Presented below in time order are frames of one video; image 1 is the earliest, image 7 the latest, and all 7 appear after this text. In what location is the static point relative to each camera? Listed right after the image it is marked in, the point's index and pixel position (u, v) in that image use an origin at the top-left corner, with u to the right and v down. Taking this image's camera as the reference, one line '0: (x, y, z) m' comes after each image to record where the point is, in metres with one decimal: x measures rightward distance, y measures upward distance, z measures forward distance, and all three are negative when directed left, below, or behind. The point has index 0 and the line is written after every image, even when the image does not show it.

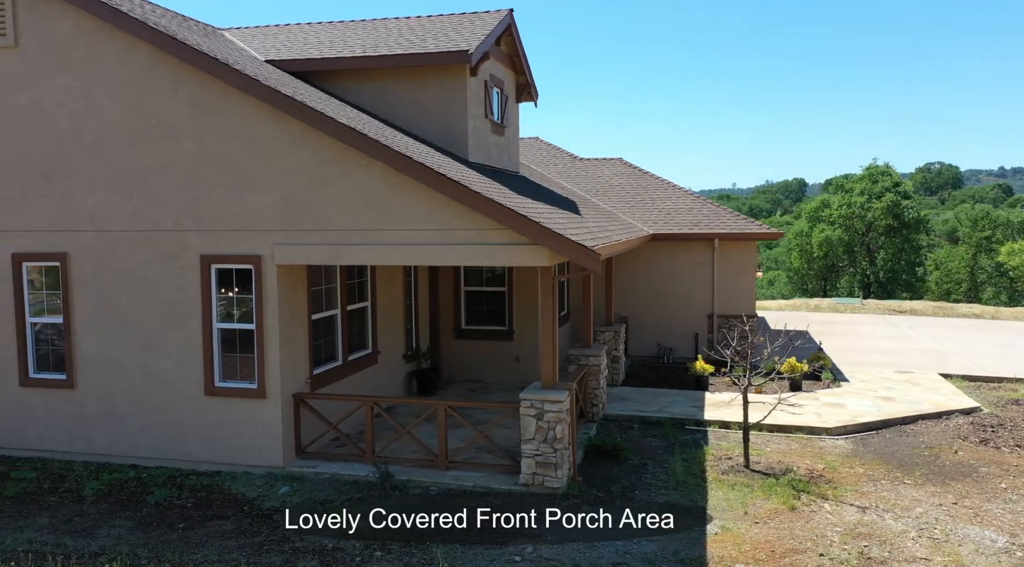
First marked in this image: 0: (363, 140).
0: (-1.7, +1.6, +9.1) m
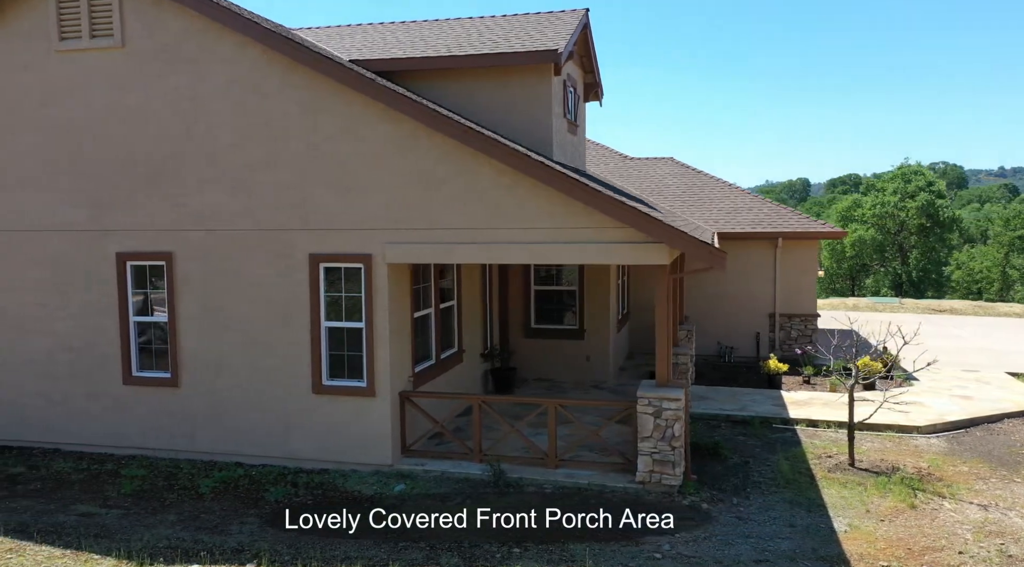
0: (-0.4, +1.7, +9.1) m
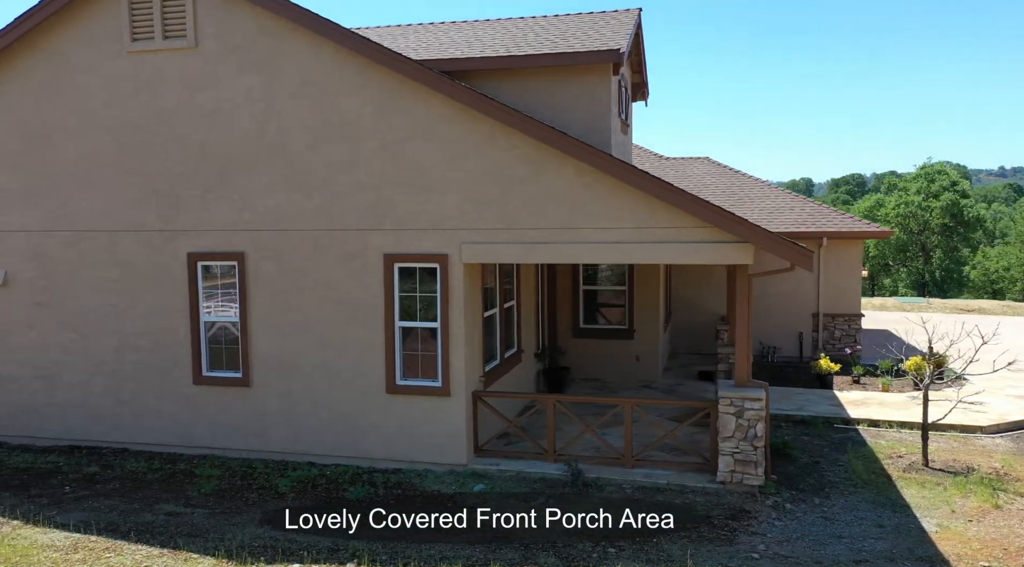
0: (+0.6, +1.7, +9.1) m
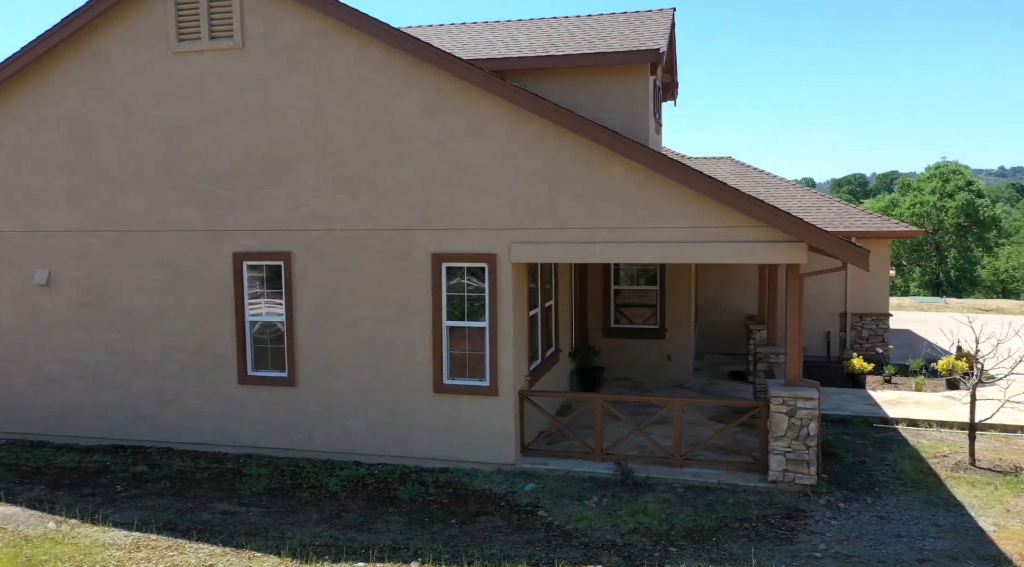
0: (+1.2, +1.7, +9.1) m
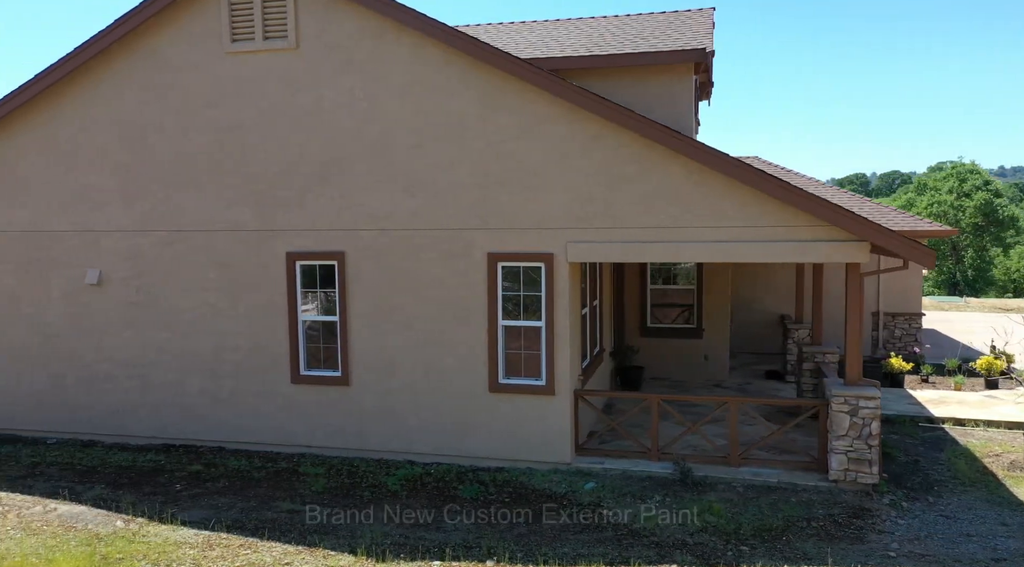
0: (+1.8, +1.7, +9.1) m
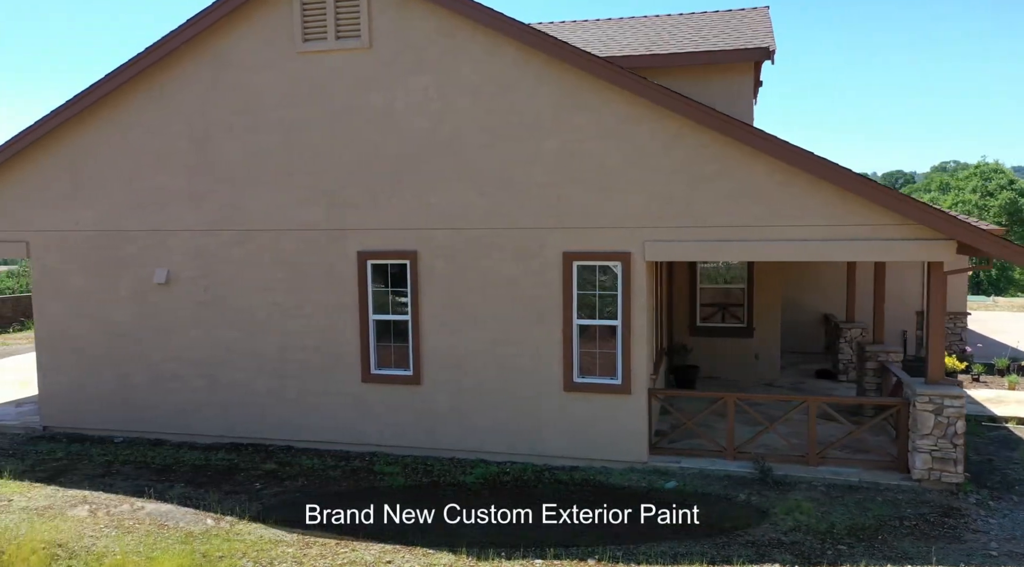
0: (+2.8, +1.7, +9.1) m
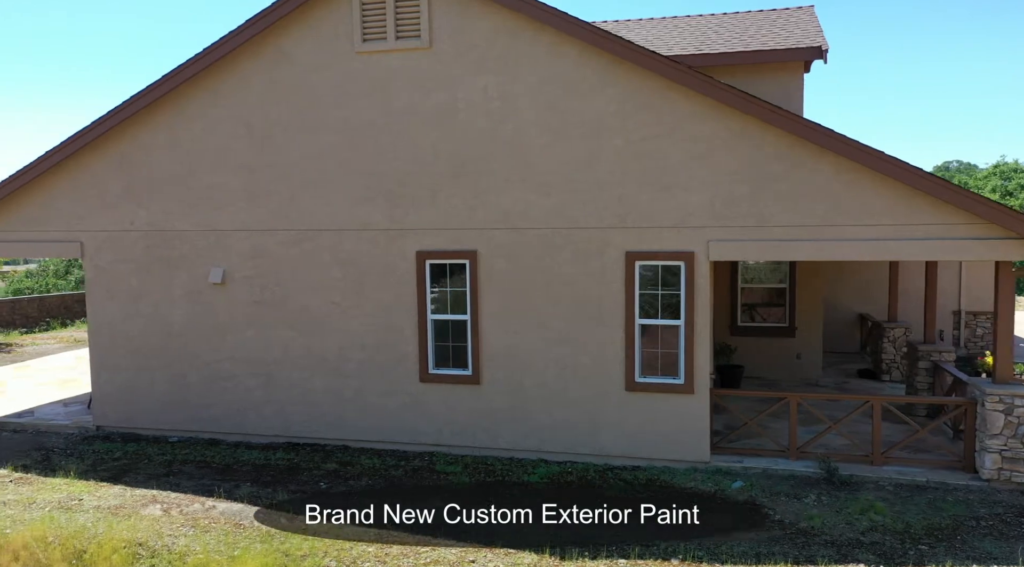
0: (+3.6, +1.7, +9.1) m
